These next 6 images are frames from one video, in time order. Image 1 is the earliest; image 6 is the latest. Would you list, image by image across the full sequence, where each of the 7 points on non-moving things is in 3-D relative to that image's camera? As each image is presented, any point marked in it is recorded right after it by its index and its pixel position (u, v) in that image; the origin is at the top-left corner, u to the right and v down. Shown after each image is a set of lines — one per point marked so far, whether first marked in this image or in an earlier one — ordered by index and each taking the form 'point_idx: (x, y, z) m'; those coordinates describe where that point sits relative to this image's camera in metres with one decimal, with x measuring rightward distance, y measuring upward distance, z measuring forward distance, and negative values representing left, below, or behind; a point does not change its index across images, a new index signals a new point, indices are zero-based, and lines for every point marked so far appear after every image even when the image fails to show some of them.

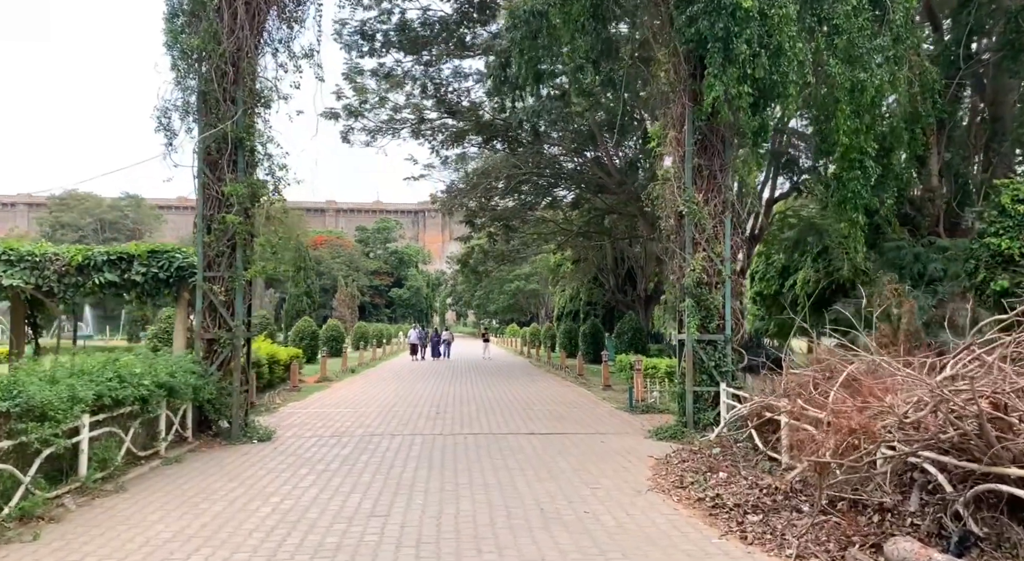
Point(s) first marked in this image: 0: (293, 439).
0: (-3.1, -2.2, +10.4) m
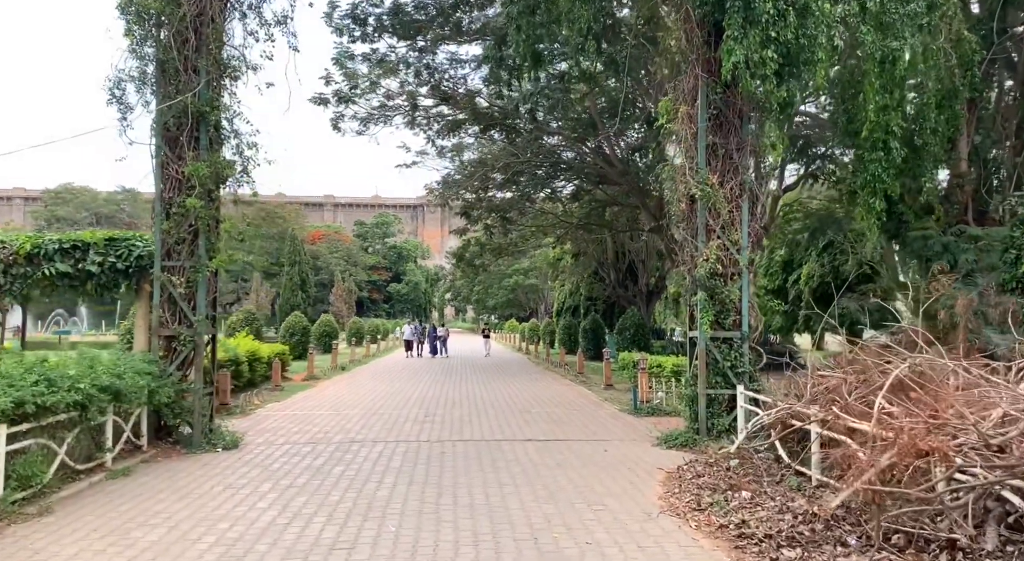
0: (-3.2, -2.1, +9.4) m
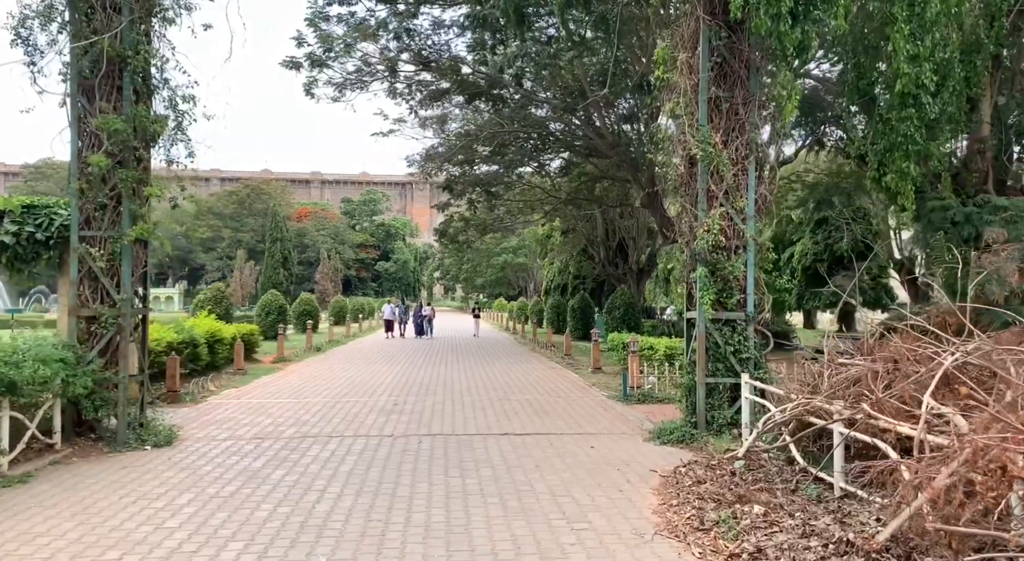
0: (-3.4, -1.8, +8.3) m
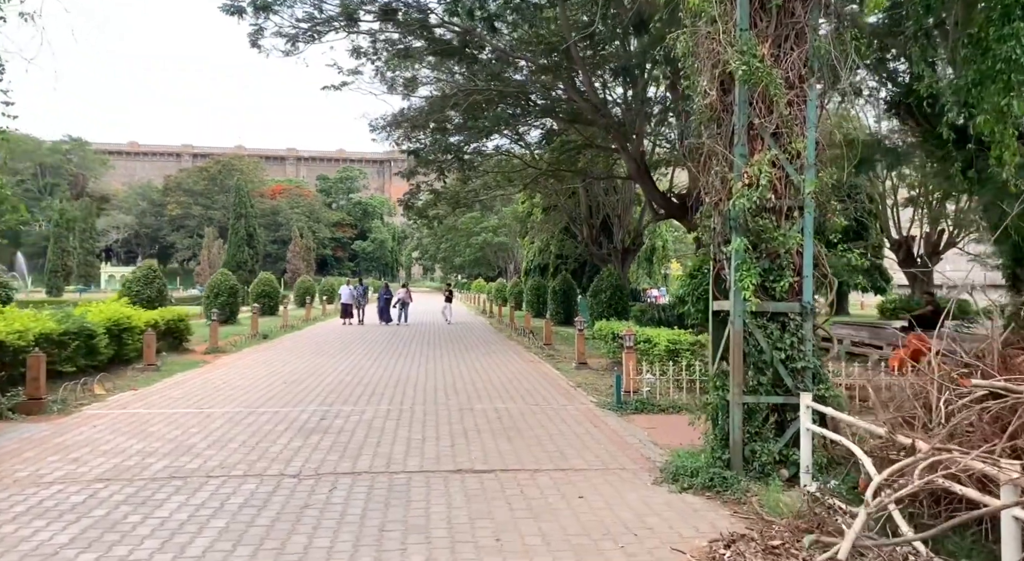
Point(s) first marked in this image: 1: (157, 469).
0: (-3.8, -1.6, +5.7) m
1: (-3.0, -1.6, +6.4) m
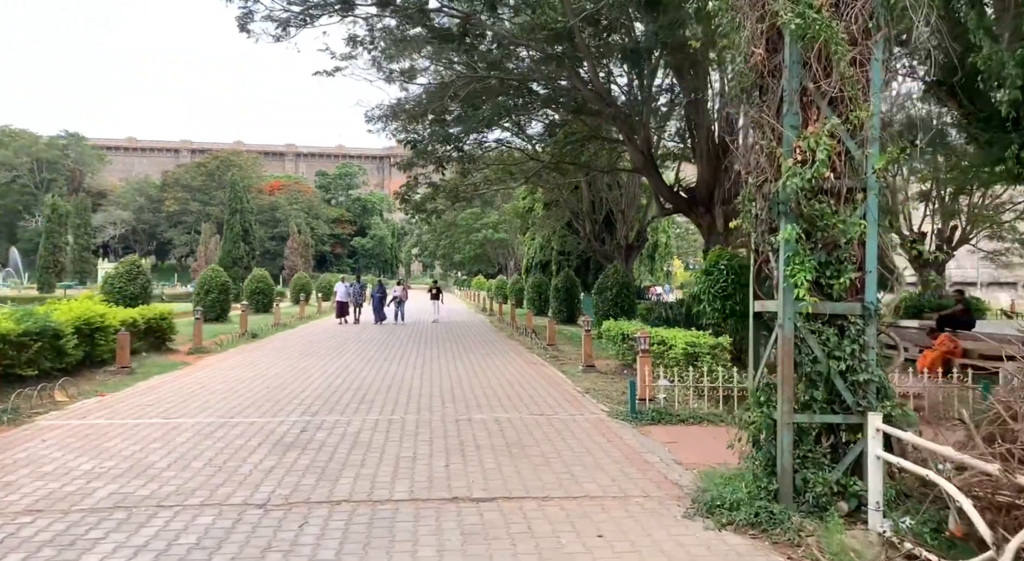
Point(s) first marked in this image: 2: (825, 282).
0: (-3.8, -1.6, +4.7) m
1: (-3.0, -1.6, +5.4) m
2: (+2.0, 0.0, +4.8) m
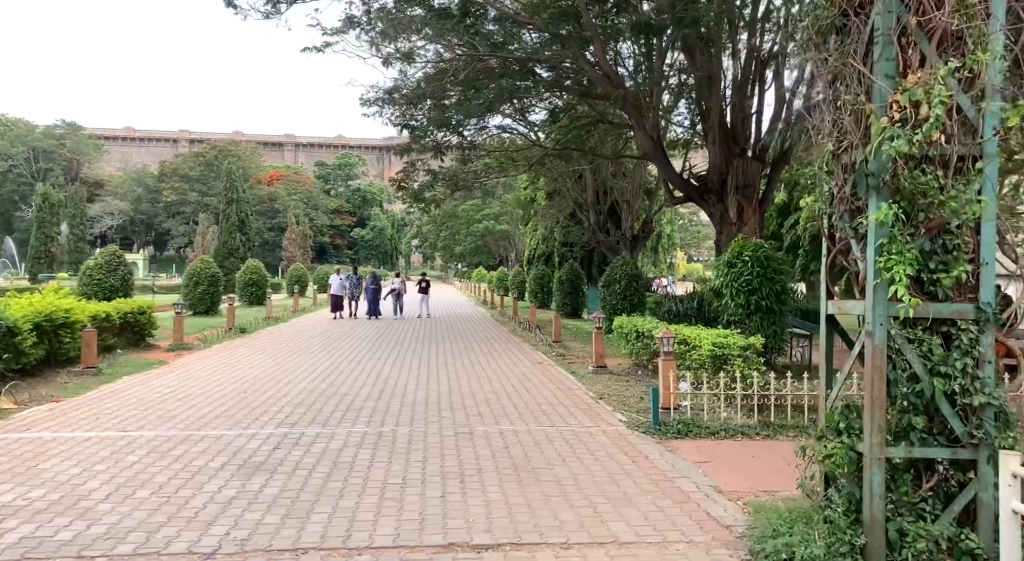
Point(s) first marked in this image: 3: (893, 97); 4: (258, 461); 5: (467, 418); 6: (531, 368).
0: (-3.7, -1.5, +3.7) m
1: (-2.9, -1.5, +4.4) m
2: (+2.1, 0.0, +3.8) m
3: (+1.9, +0.9, +3.6) m
4: (-2.1, -1.5, +6.2) m
5: (-0.5, -1.5, +8.0) m
6: (+0.3, -1.4, +12.0) m
